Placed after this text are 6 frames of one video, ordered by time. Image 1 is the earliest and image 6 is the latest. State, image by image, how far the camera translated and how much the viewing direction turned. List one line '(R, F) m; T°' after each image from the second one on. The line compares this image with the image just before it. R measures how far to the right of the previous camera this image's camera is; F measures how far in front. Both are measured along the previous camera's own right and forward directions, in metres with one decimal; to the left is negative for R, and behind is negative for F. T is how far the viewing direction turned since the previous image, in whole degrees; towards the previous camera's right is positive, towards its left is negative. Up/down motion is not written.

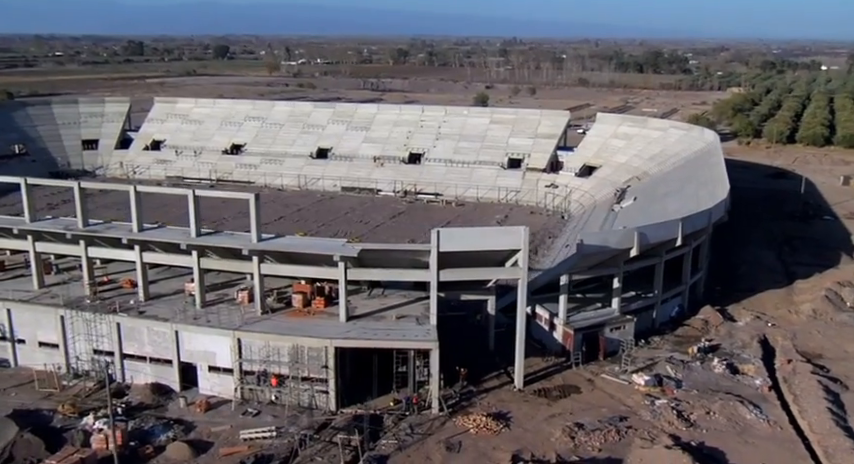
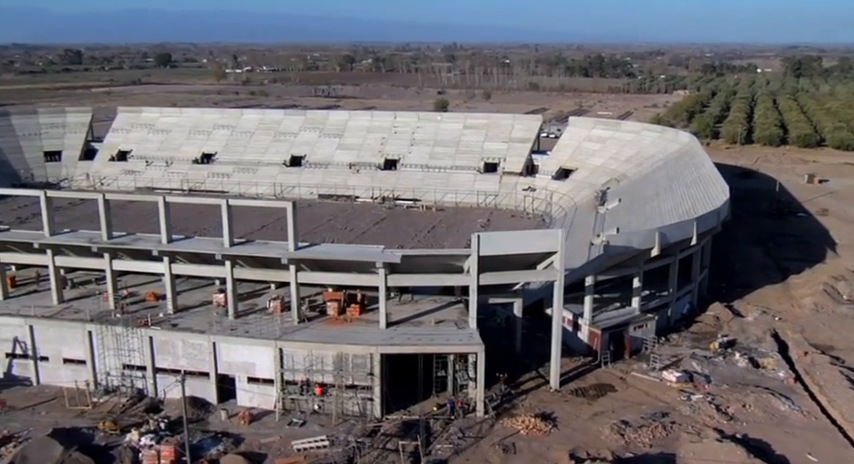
(-3.3, 0.0) m; +4°
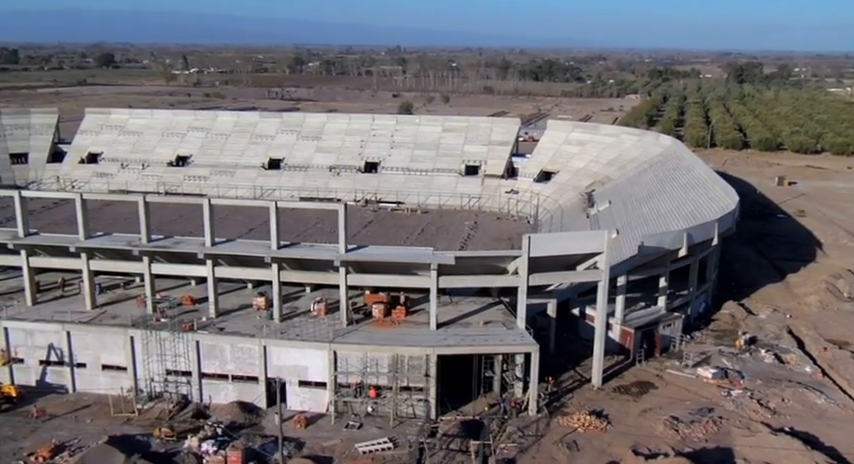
(-3.8, 0.0) m; +4°
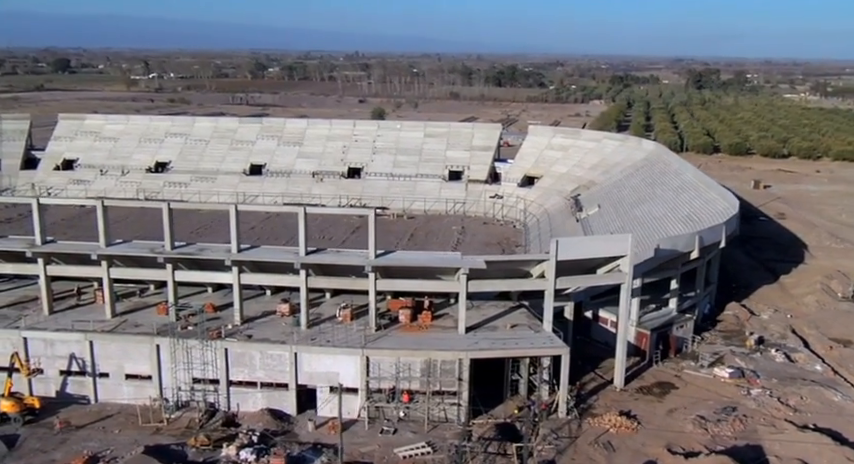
(-2.5, -0.1) m; +3°
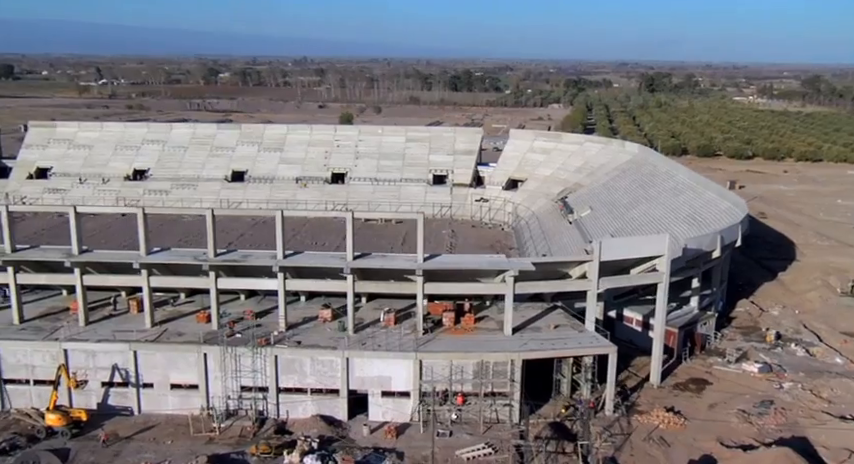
(-3.4, -0.1) m; +3°
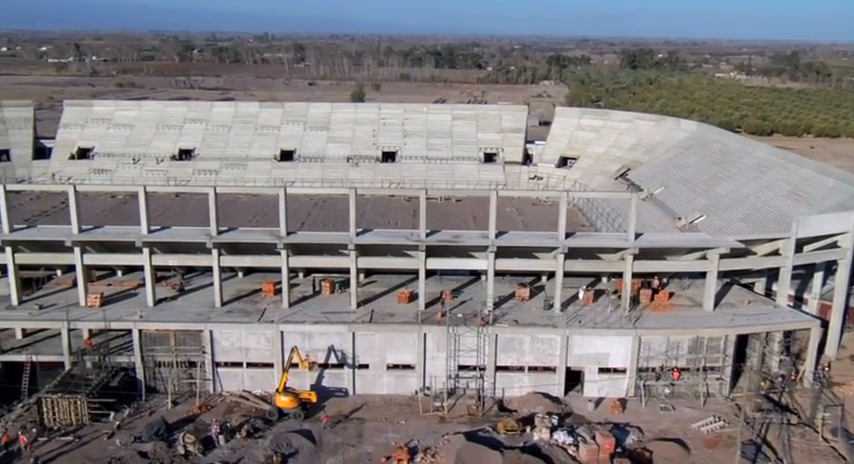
(-8.9, -0.1) m; +2°
